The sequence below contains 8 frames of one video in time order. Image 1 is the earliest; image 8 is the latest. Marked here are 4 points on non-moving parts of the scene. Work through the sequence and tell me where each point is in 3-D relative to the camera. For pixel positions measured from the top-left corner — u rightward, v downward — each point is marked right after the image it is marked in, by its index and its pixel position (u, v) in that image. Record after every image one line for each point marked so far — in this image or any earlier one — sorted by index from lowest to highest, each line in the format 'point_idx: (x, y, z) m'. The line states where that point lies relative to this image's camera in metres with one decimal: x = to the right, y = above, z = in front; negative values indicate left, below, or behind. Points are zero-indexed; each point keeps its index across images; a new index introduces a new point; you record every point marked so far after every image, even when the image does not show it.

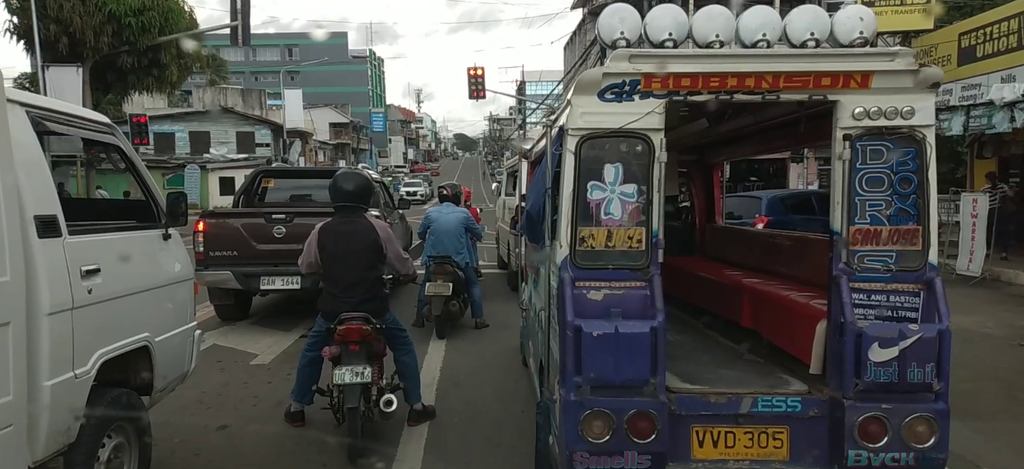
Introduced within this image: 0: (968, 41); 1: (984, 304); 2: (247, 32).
0: (+9.3, +3.9, +13.3) m
1: (+5.8, -0.9, +8.0) m
2: (-6.7, +5.1, +16.6) m
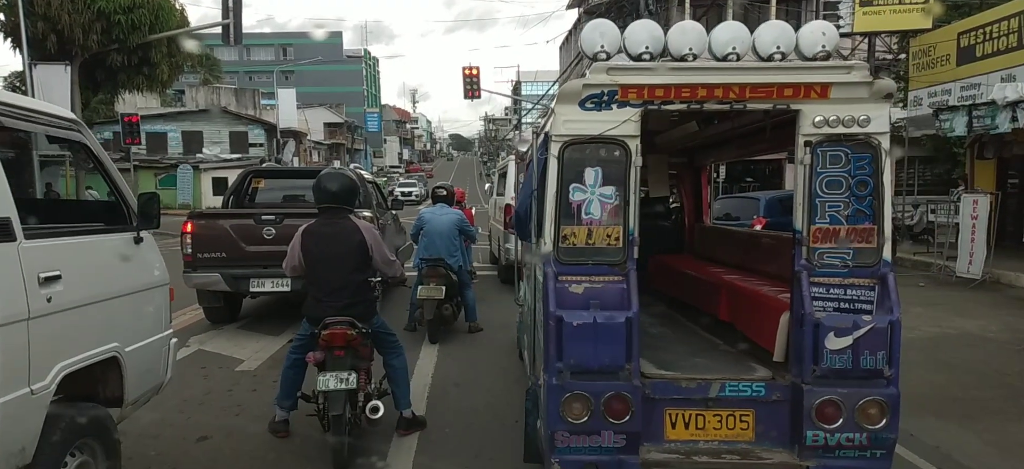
0: (+9.2, +3.9, +13.2) m
1: (+5.7, -0.9, +7.9) m
2: (-6.8, +5.1, +16.4) m
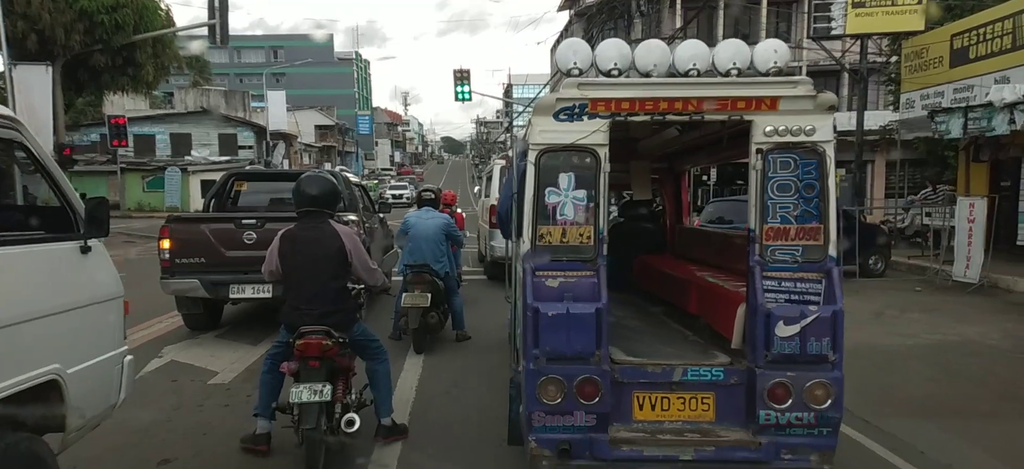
0: (+9.0, +3.9, +13.1) m
1: (+5.6, -0.9, +7.7) m
2: (-7.1, +5.0, +16.2) m
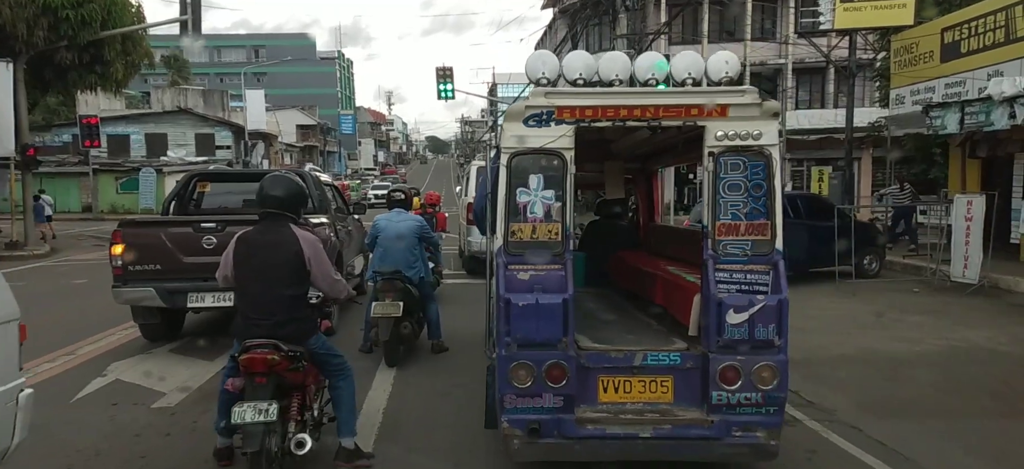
0: (+8.6, +3.9, +12.9) m
1: (+5.4, -0.9, +7.5) m
2: (-7.5, +5.0, +15.6) m
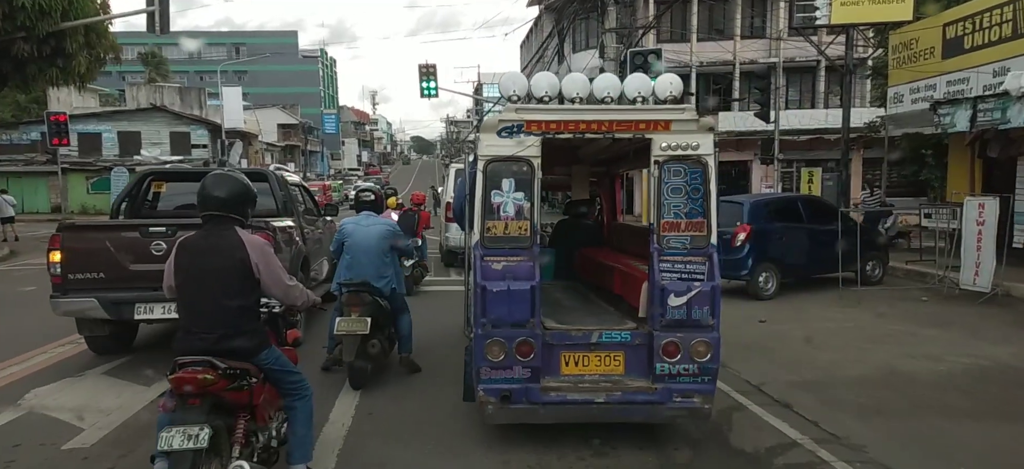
0: (+8.3, +3.8, +12.6) m
1: (+5.2, -1.0, +7.0) m
2: (-7.9, +4.9, +14.9) m
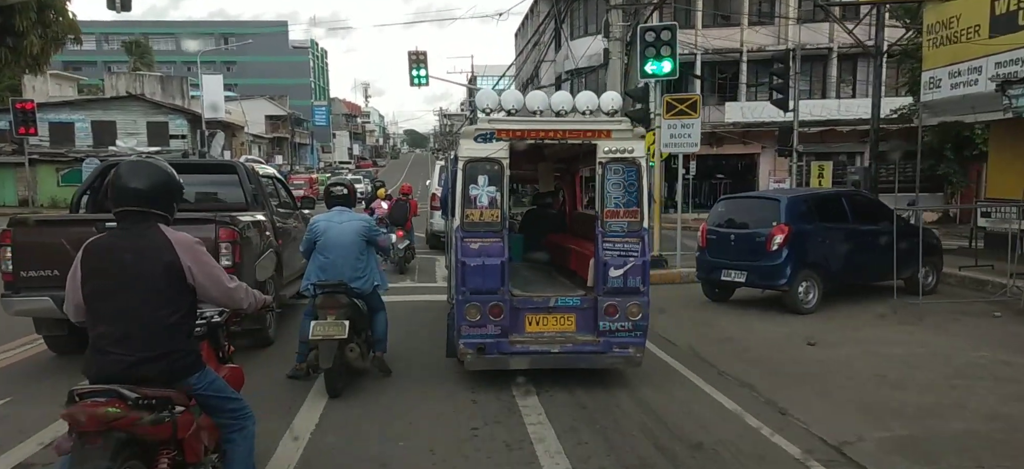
0: (+8.2, +3.9, +11.4) m
1: (+5.1, -1.0, +5.9) m
2: (-8.0, +5.0, +13.6) m
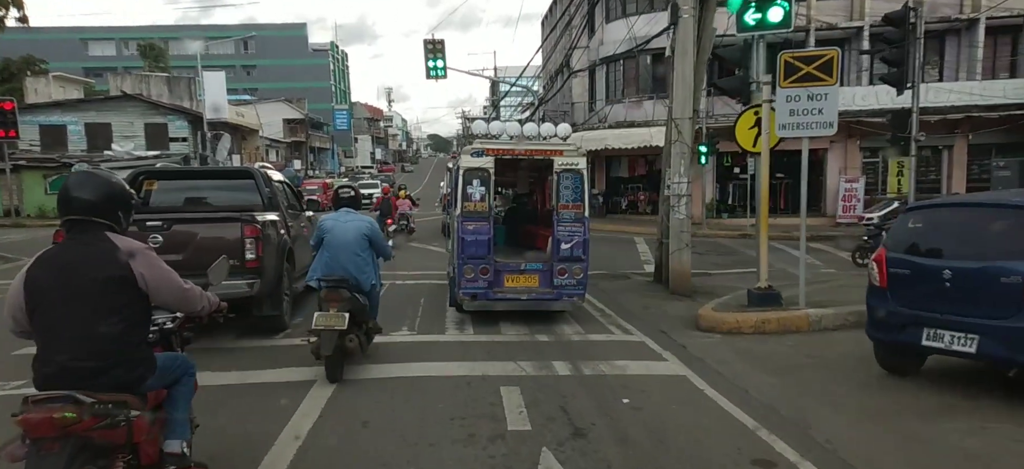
0: (+8.7, +3.7, +8.4) m
1: (+5.4, -1.2, +3.0) m
2: (-7.4, +4.7, +11.2) m
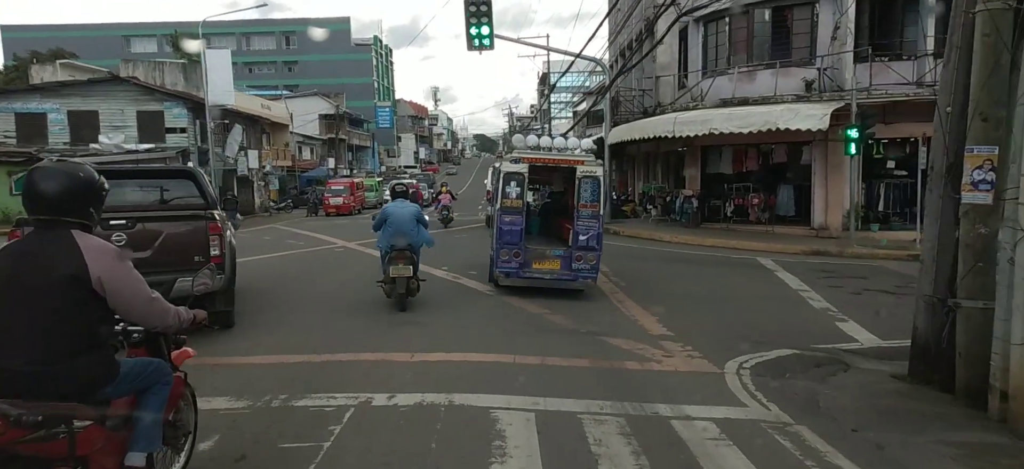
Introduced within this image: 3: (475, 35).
0: (+9.4, +3.3, +3.0) m
1: (+5.7, -1.5, -2.2) m
2: (-6.5, +4.4, +6.9) m
3: (-0.9, +5.2, +17.0) m
